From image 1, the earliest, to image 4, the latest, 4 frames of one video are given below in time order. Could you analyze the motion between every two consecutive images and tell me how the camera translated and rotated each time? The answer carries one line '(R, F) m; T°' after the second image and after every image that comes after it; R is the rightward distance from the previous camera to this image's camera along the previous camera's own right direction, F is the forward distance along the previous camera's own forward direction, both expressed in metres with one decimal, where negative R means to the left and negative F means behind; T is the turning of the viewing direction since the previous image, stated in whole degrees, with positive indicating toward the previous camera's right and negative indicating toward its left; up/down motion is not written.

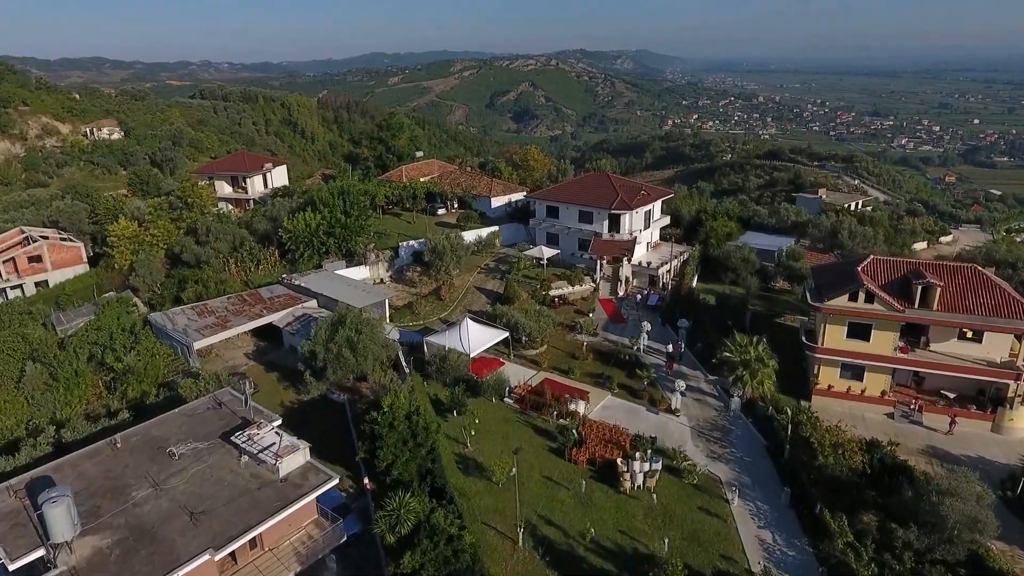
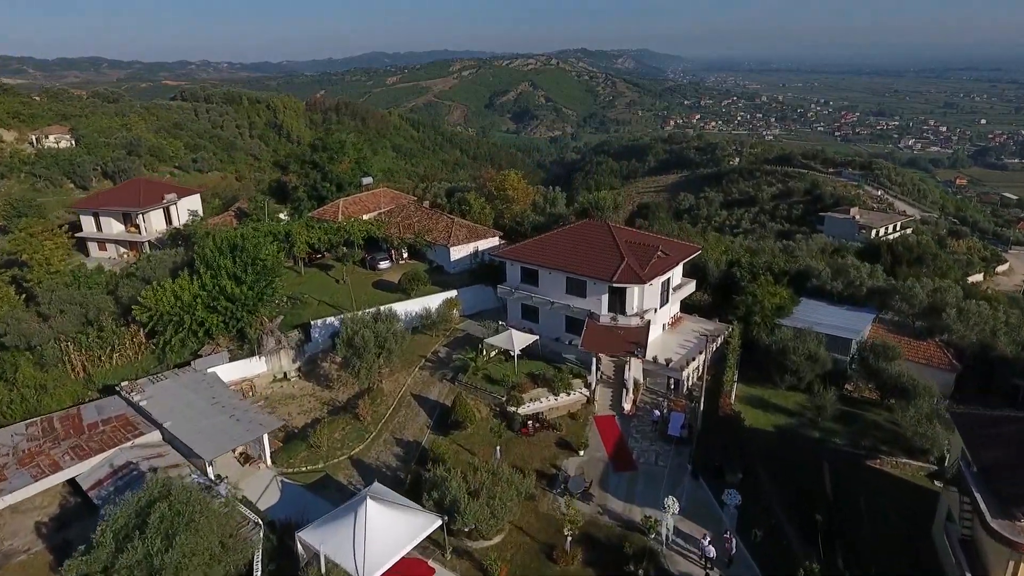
(+1.7, +10.8) m; 0°
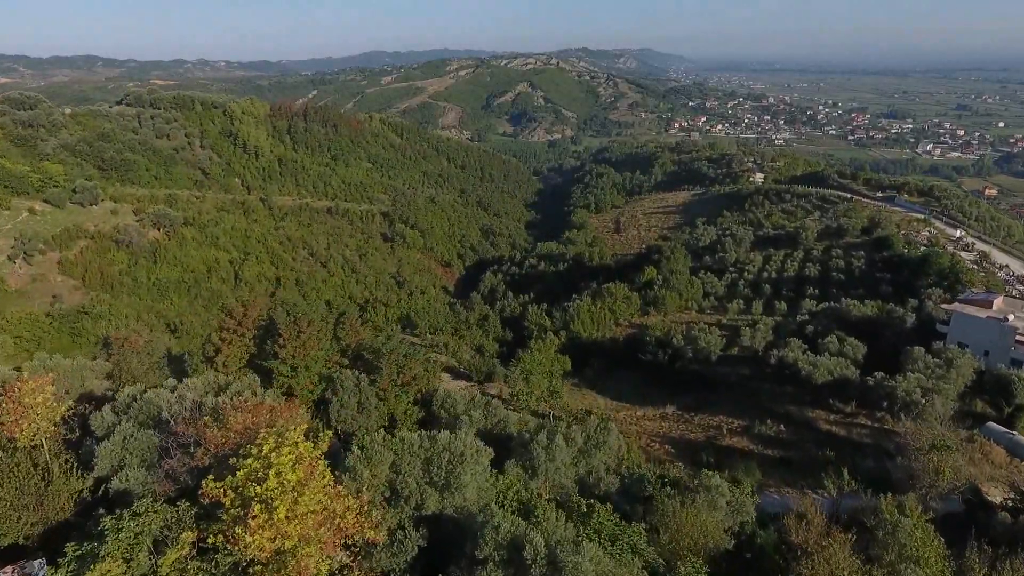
(+4.2, +27.0) m; 0°
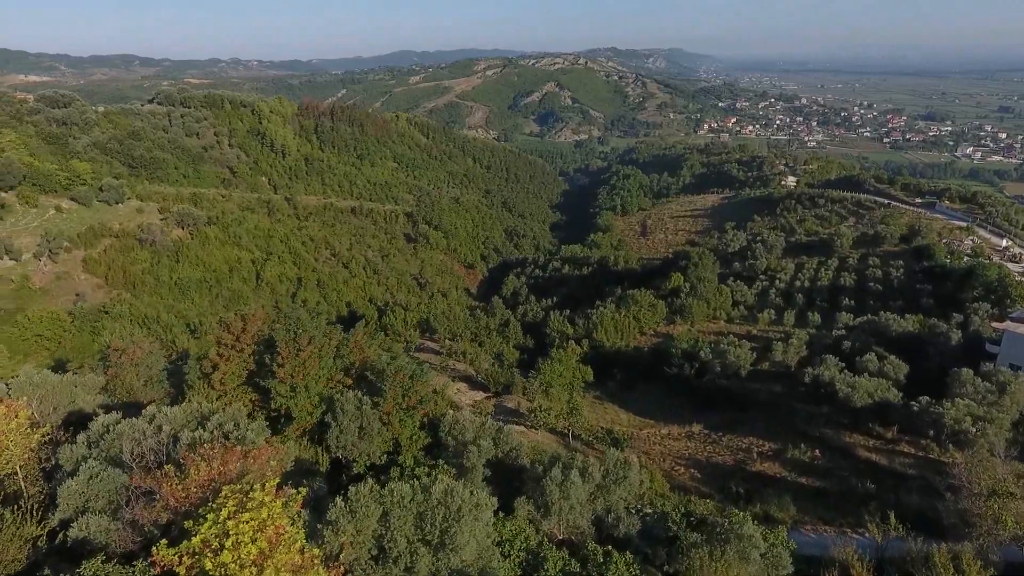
(+0.3, +1.8) m; -2°
